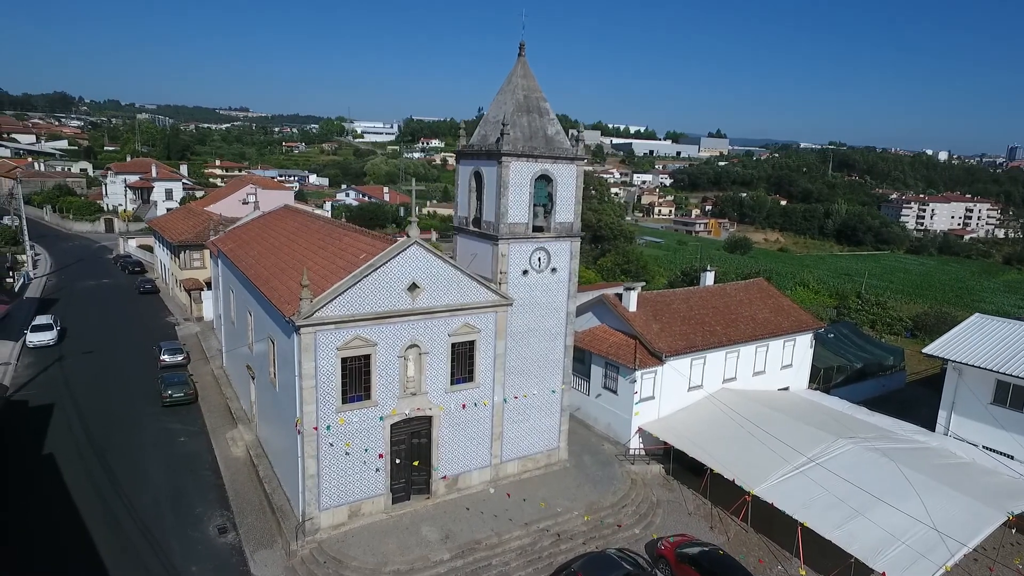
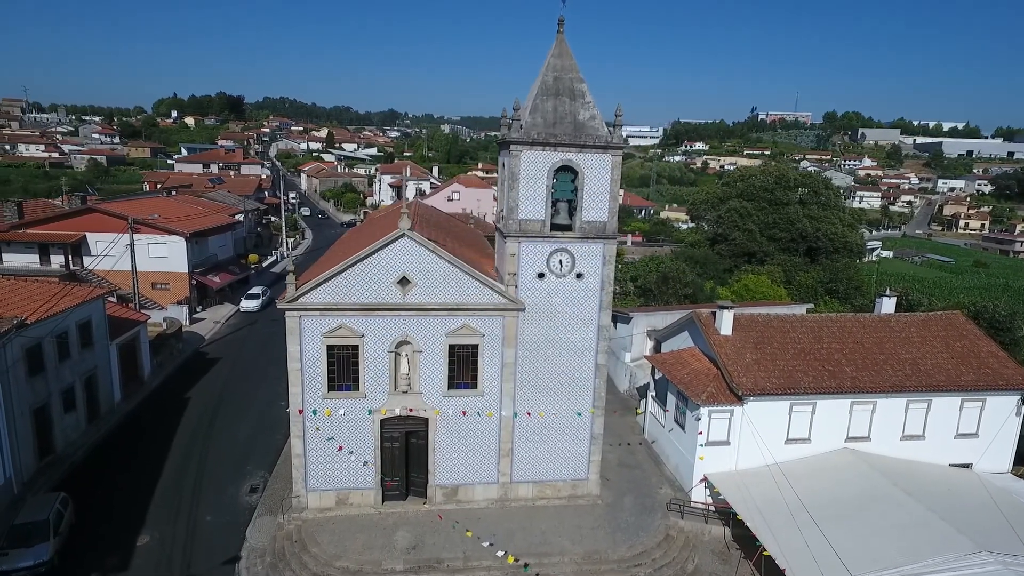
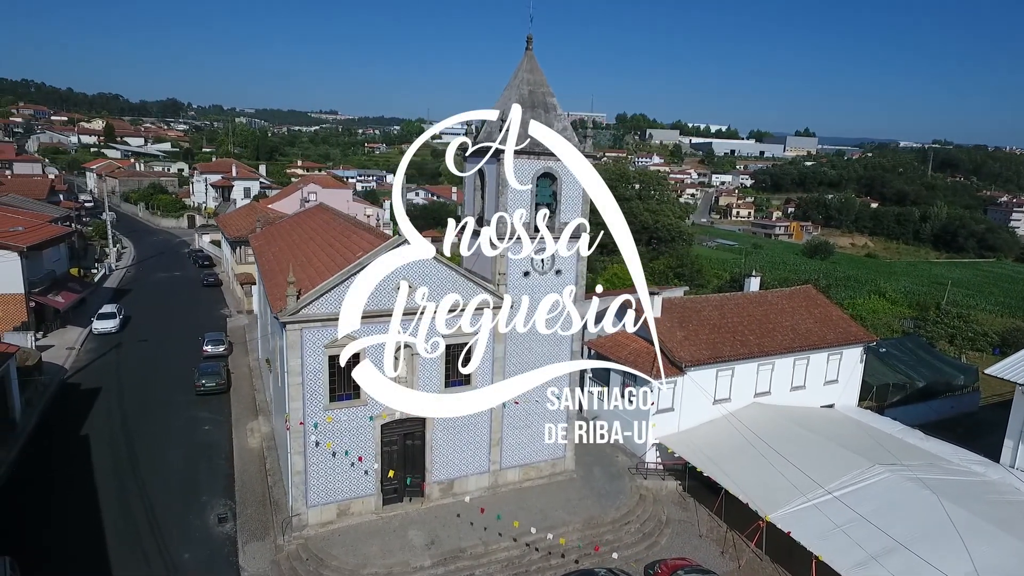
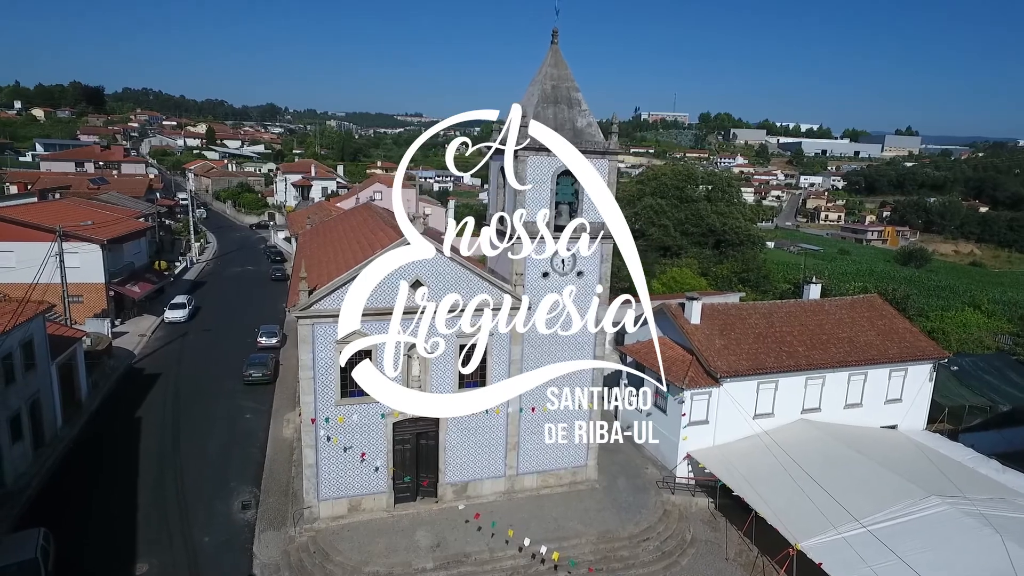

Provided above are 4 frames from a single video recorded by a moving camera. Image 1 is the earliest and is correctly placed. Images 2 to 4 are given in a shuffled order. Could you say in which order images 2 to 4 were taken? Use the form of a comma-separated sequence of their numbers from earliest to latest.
3, 4, 2
